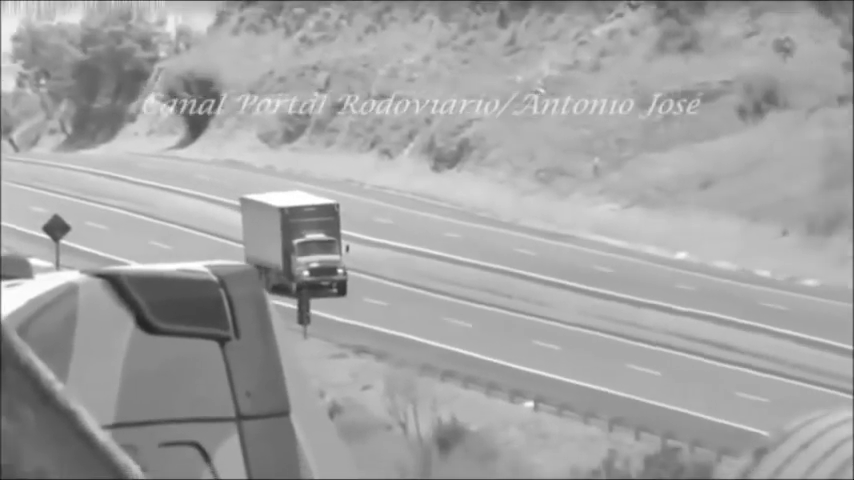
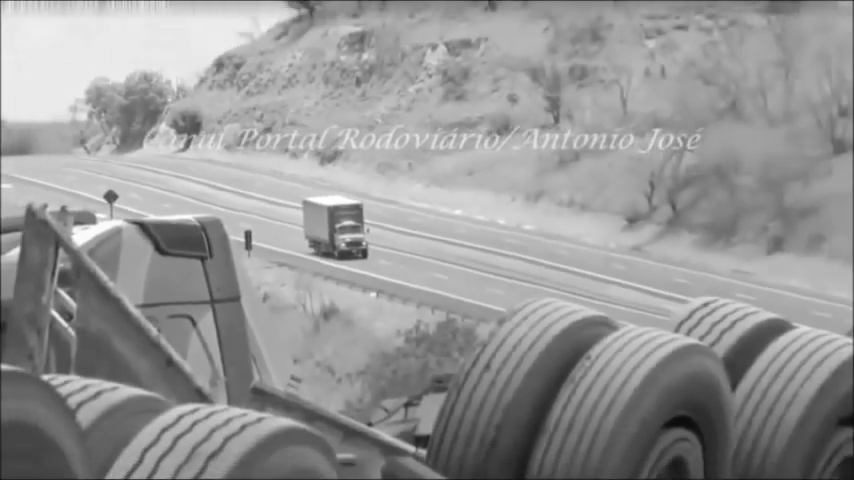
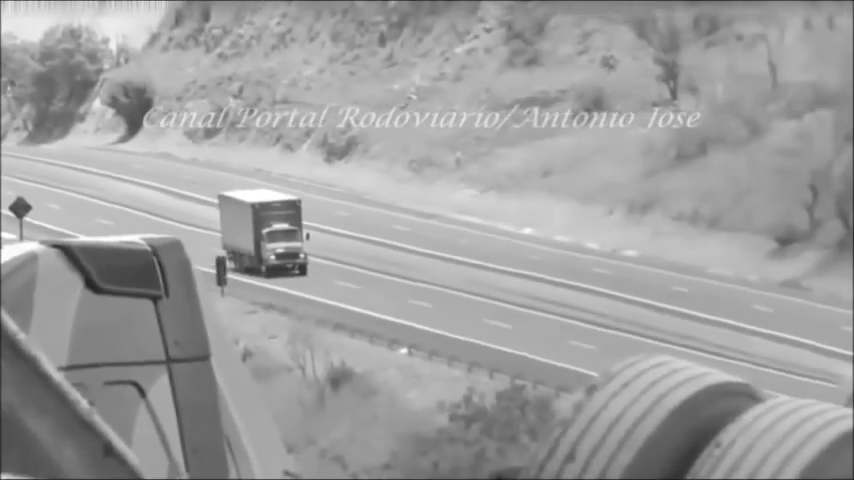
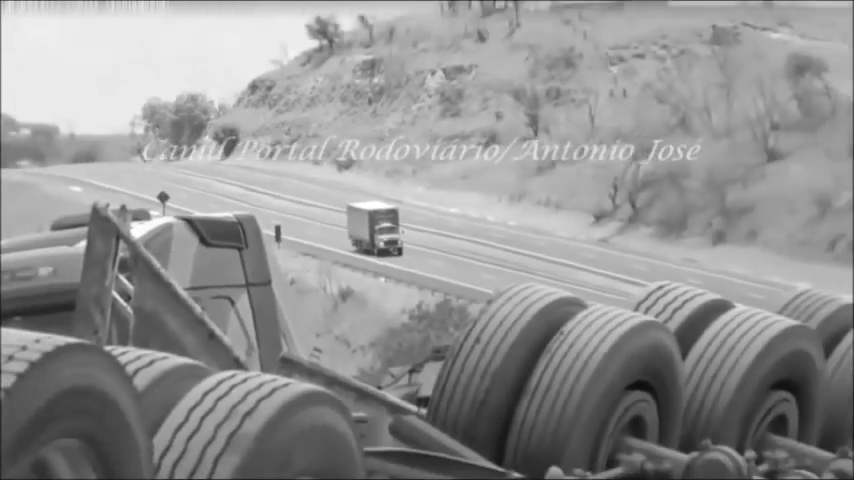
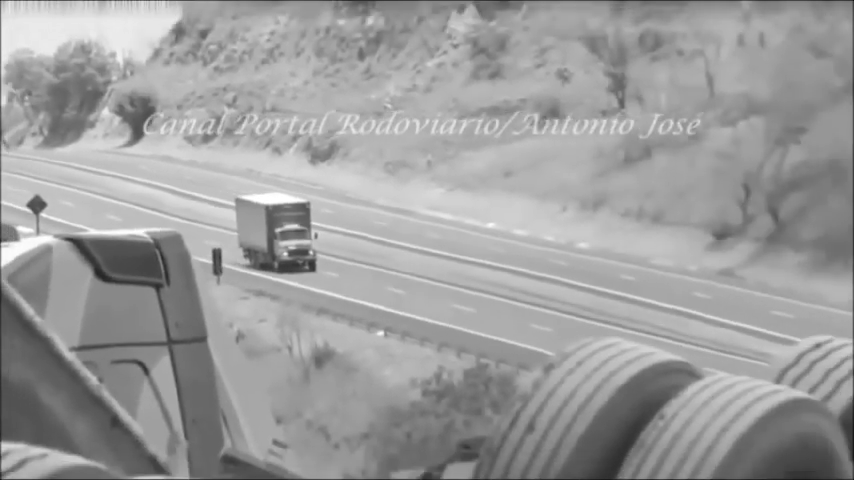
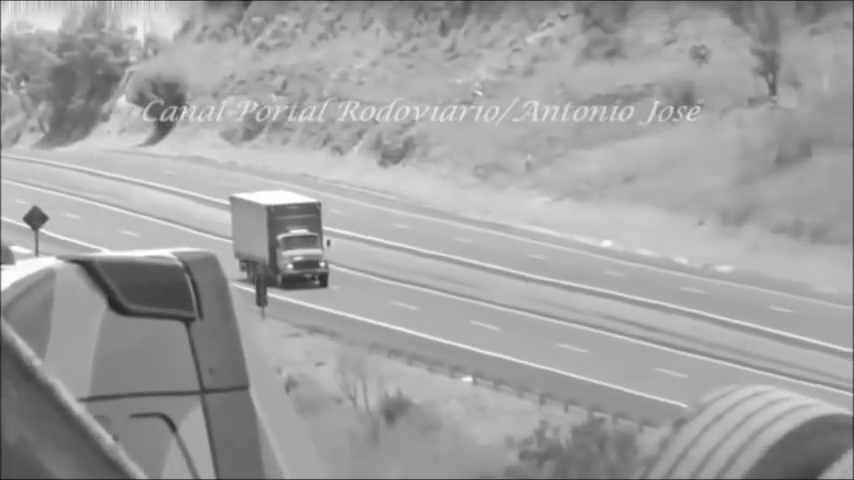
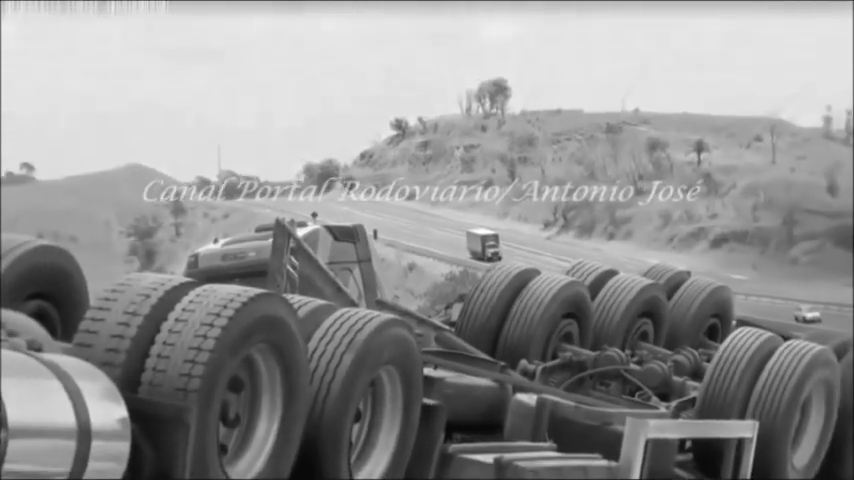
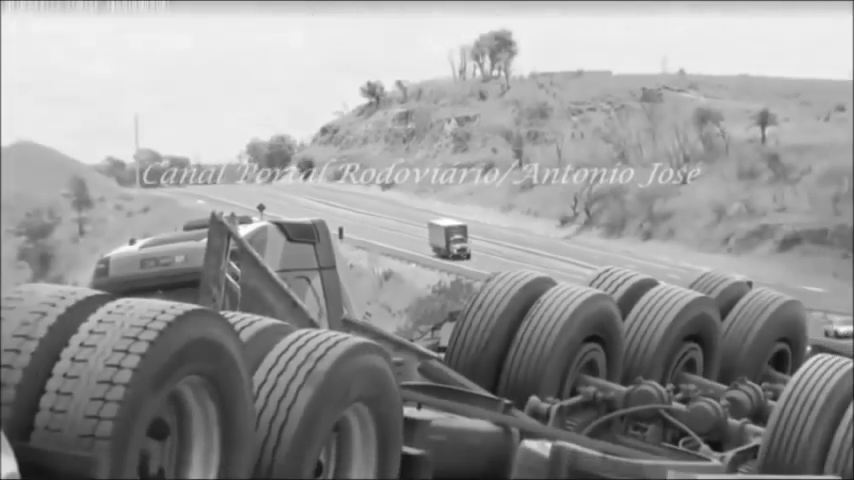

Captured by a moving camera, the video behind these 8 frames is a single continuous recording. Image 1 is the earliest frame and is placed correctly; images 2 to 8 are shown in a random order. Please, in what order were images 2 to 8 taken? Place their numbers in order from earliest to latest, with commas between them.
6, 3, 5, 2, 4, 8, 7
